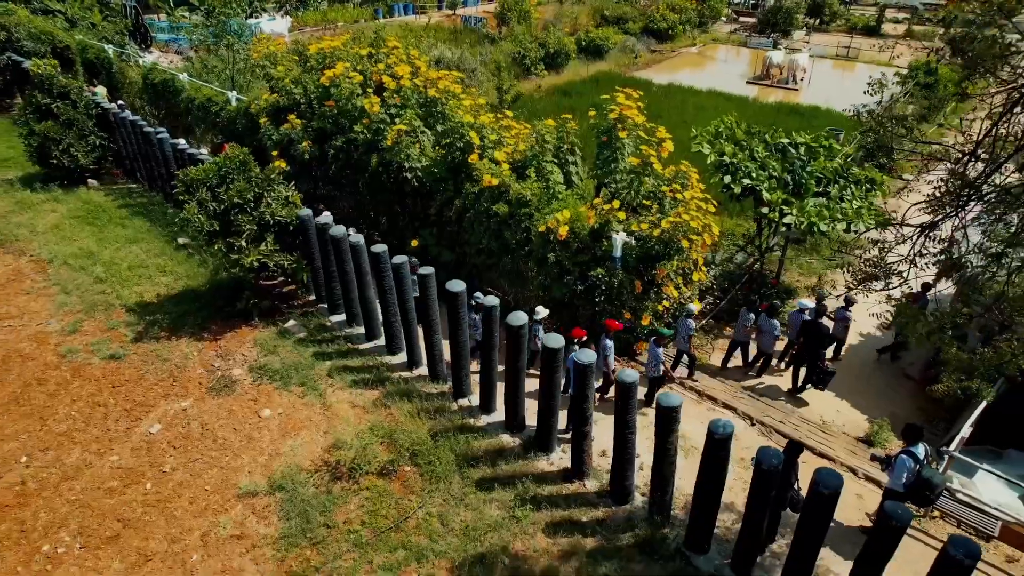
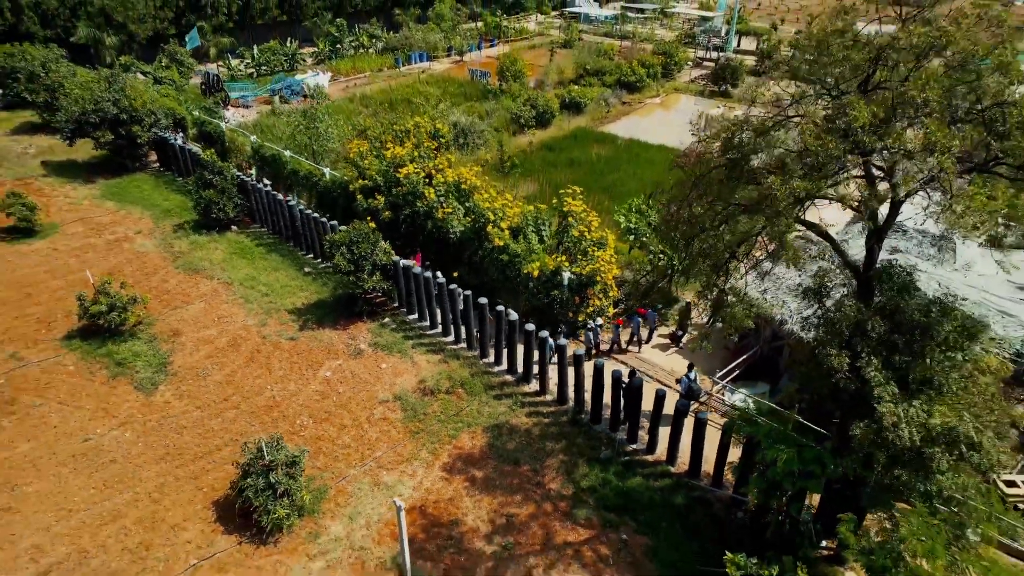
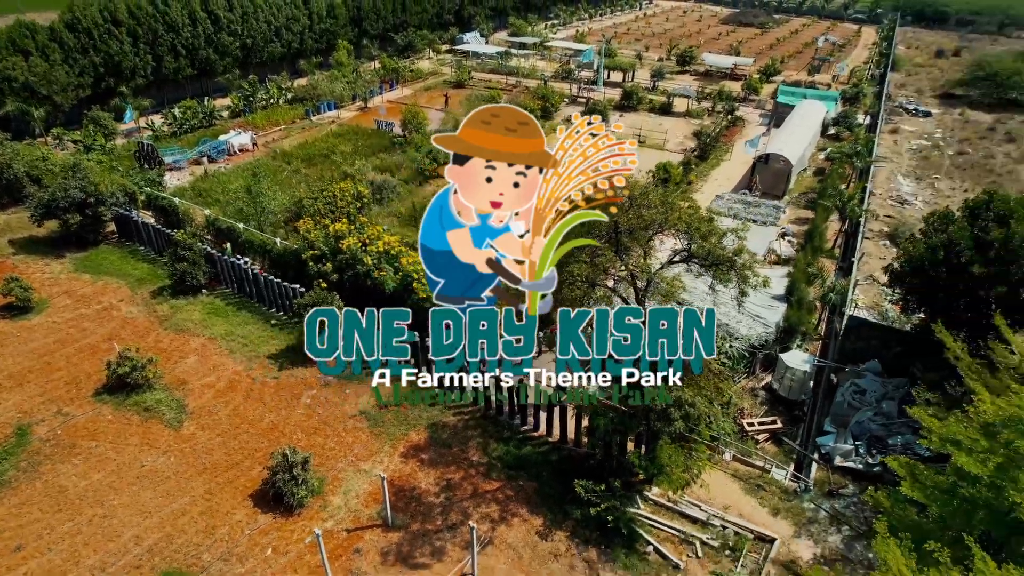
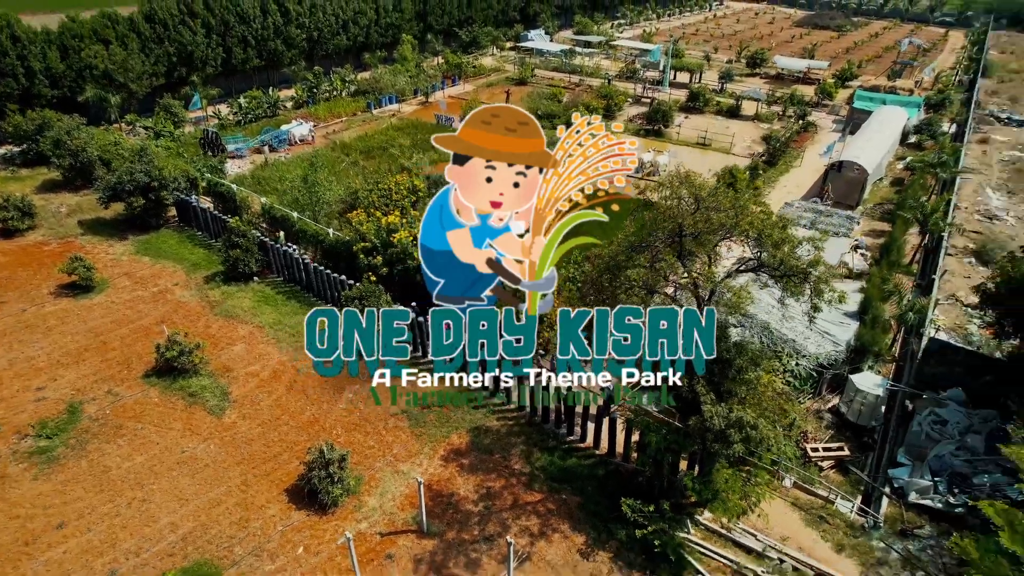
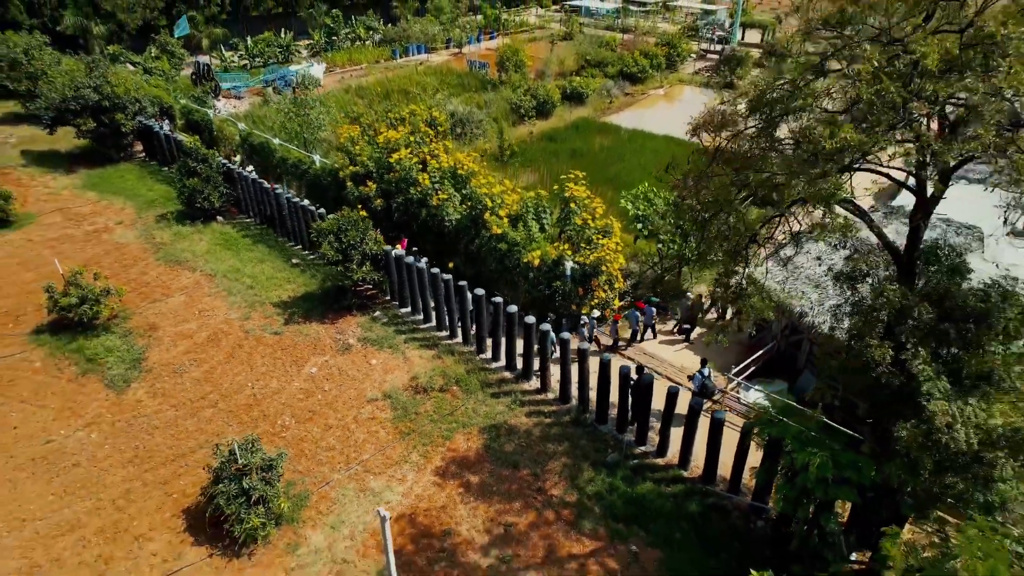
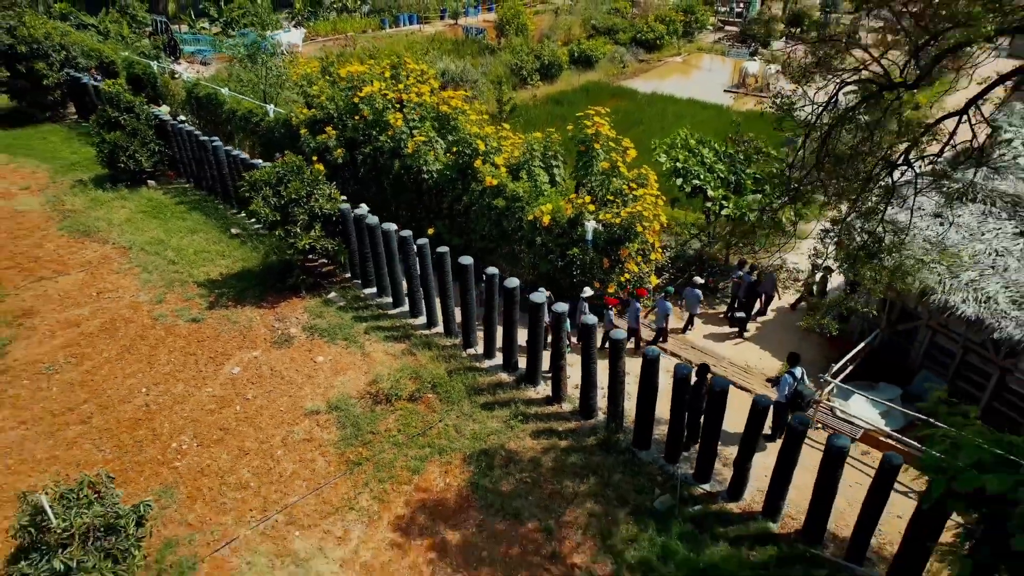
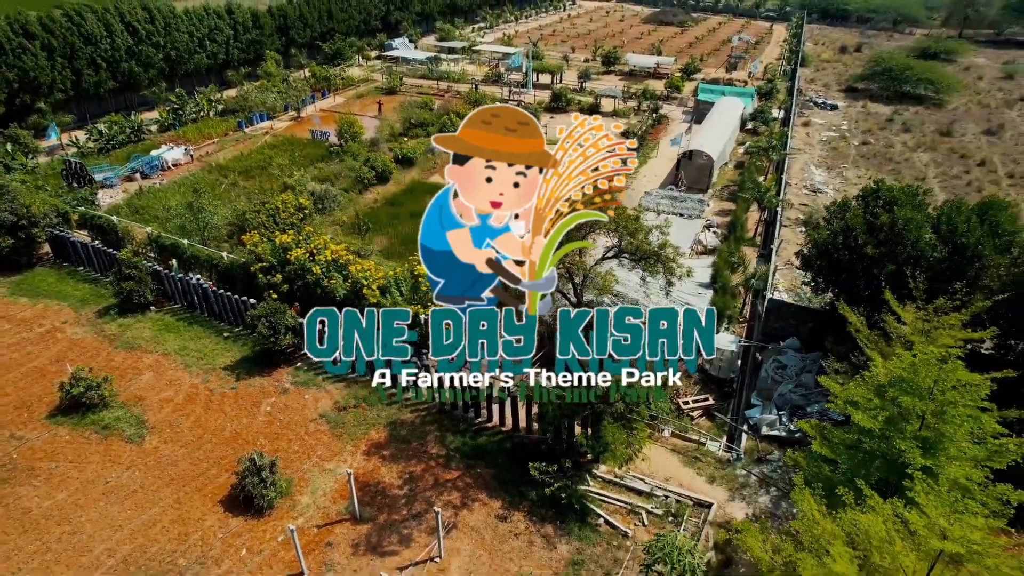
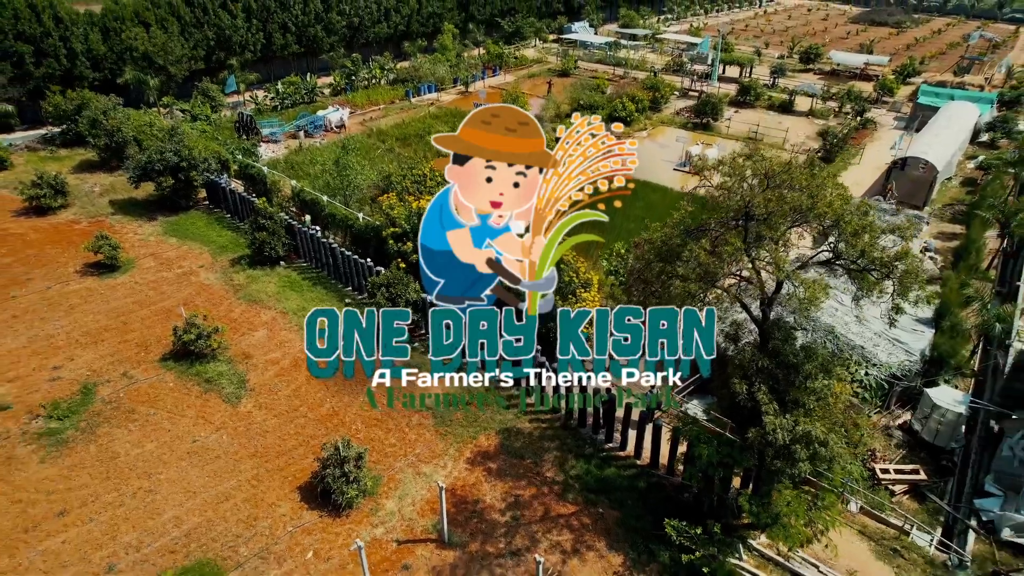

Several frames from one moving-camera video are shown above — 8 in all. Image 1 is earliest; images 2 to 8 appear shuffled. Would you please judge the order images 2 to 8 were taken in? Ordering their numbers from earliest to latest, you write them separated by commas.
6, 5, 2, 8, 4, 3, 7
